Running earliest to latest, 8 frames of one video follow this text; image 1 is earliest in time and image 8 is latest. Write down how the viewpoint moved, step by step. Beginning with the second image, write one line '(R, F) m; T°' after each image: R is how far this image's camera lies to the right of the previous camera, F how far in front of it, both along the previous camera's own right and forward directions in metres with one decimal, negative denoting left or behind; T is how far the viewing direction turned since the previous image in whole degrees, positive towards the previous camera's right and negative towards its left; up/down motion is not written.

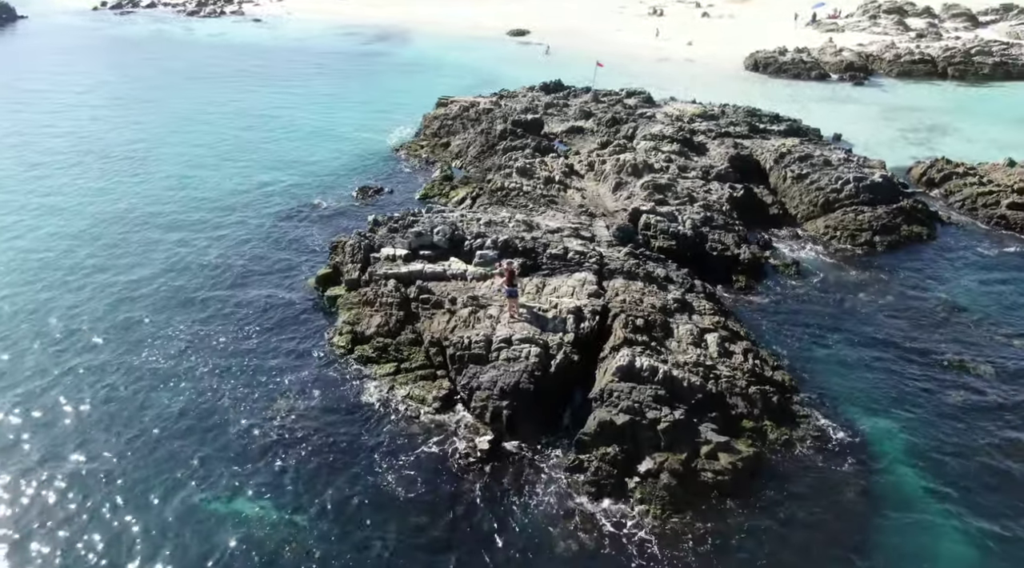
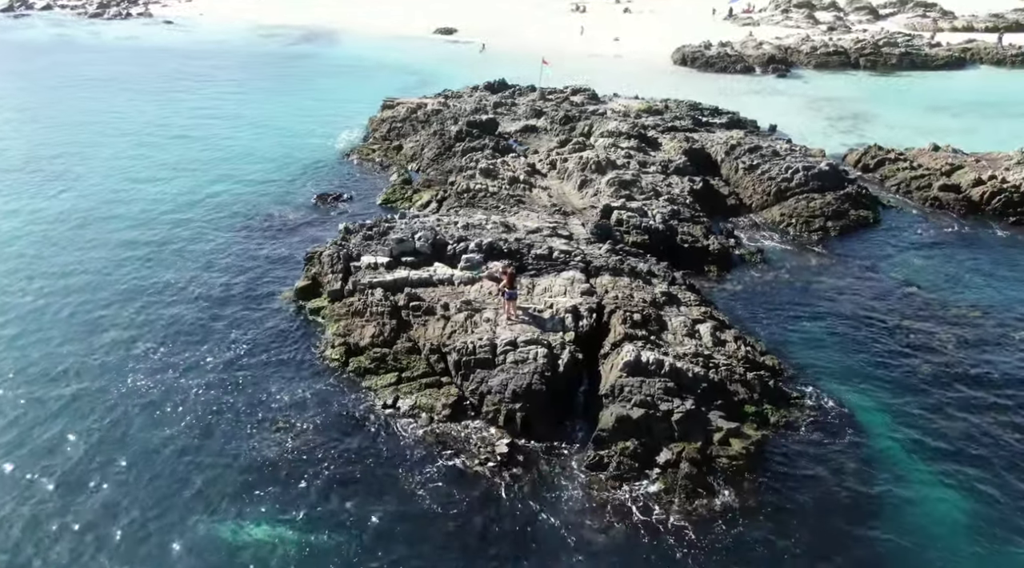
(-2.3, 0.0) m; +6°
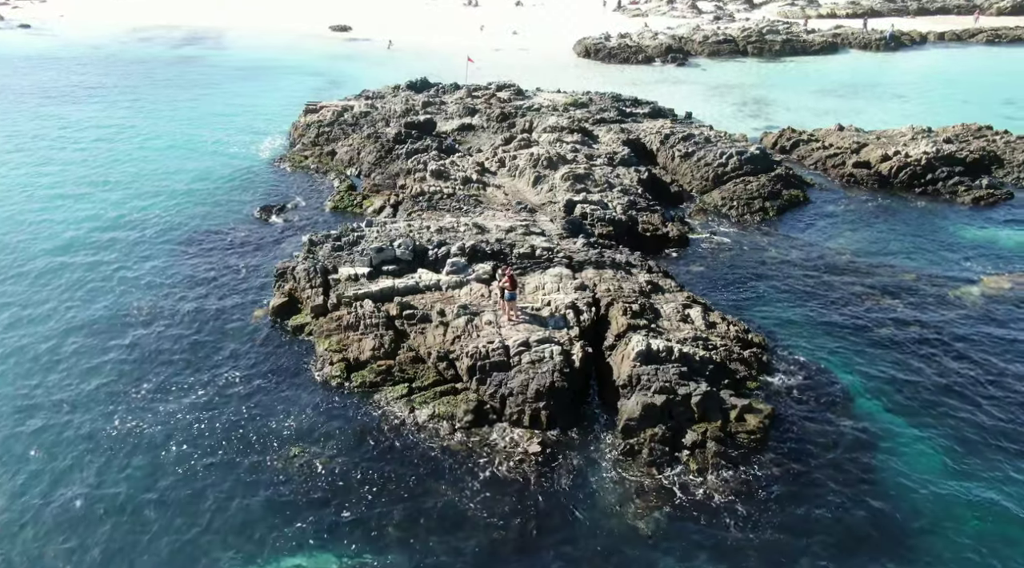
(-3.4, +0.1) m; +9°
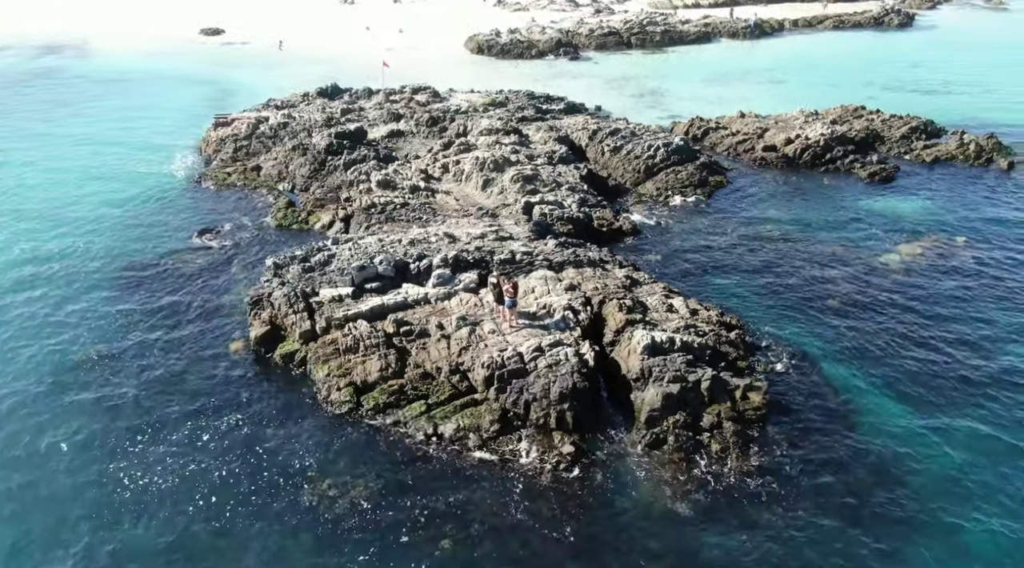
(-3.9, -0.1) m; +10°
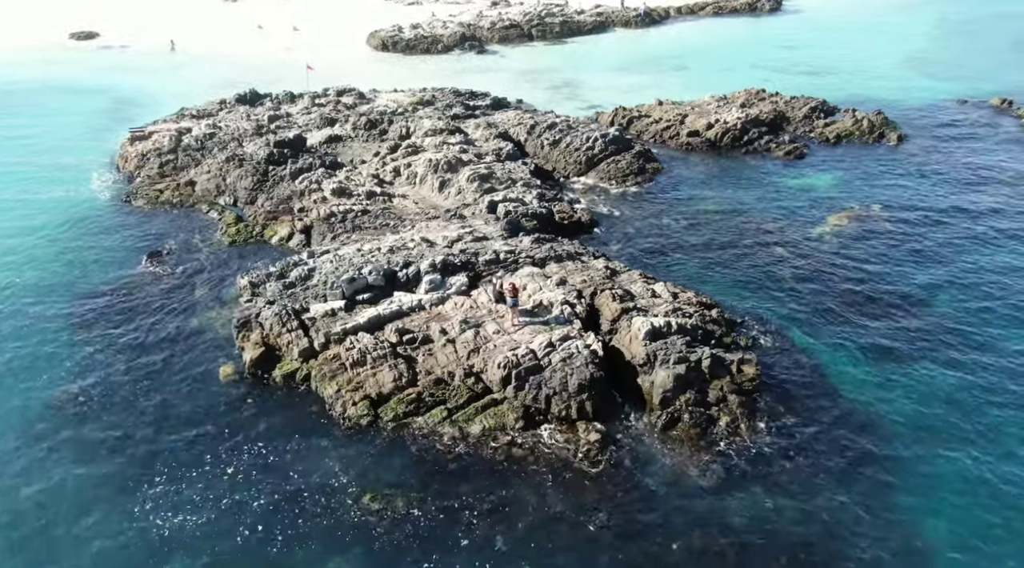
(-3.6, -0.3) m; +9°
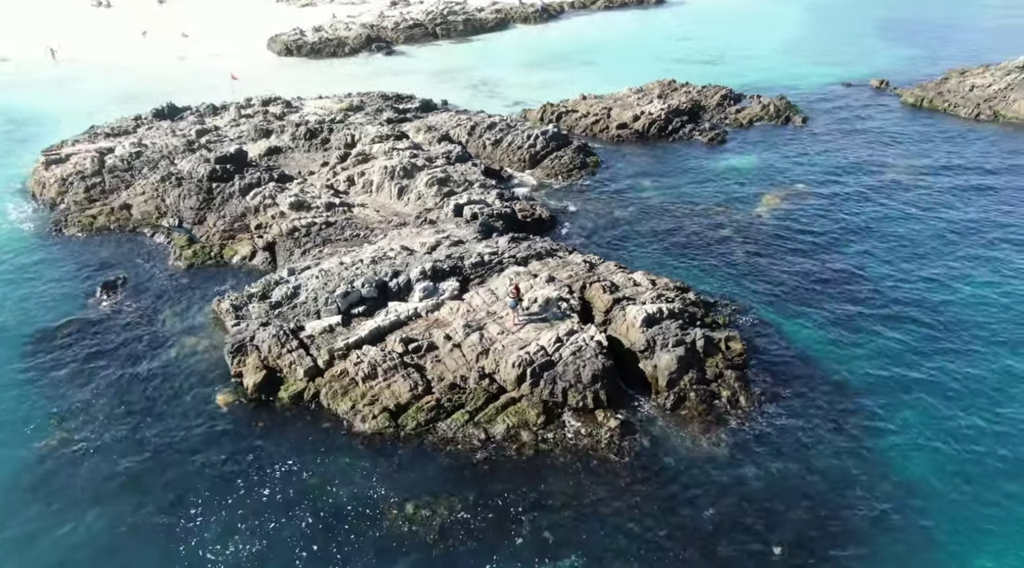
(-3.6, -0.3) m; +9°
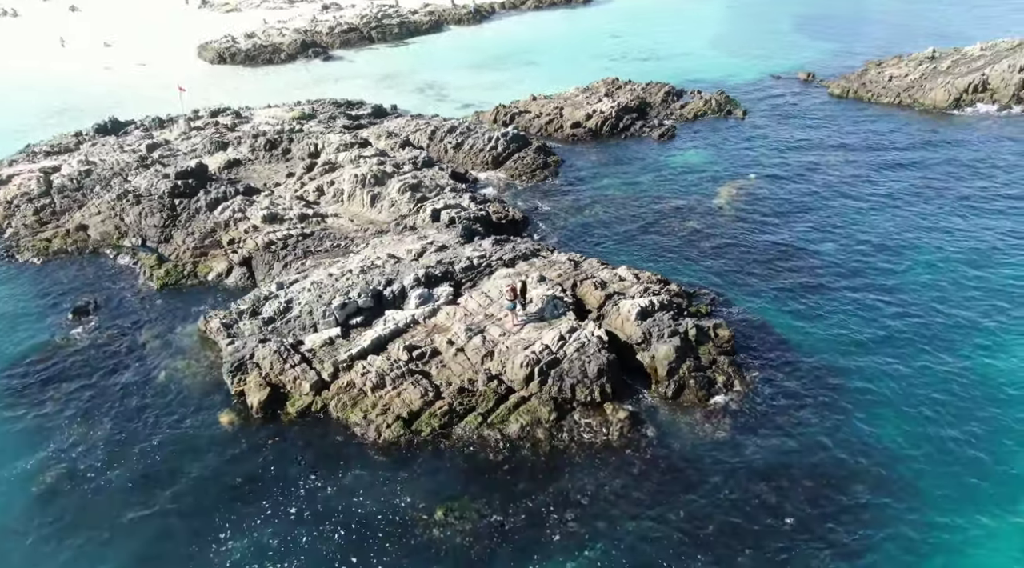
(-2.4, -0.3) m; +6°
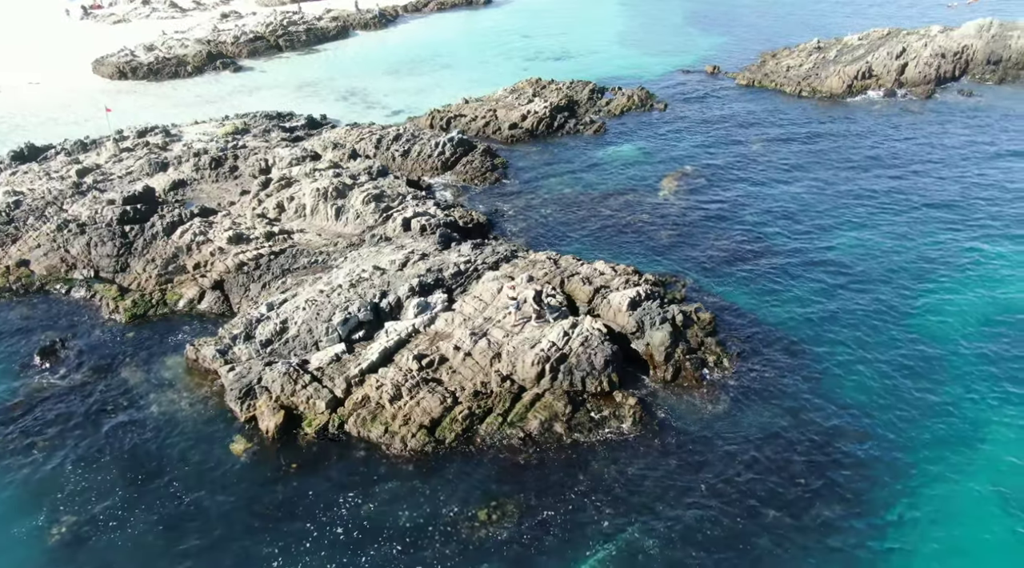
(-3.5, -0.4) m; +8°
